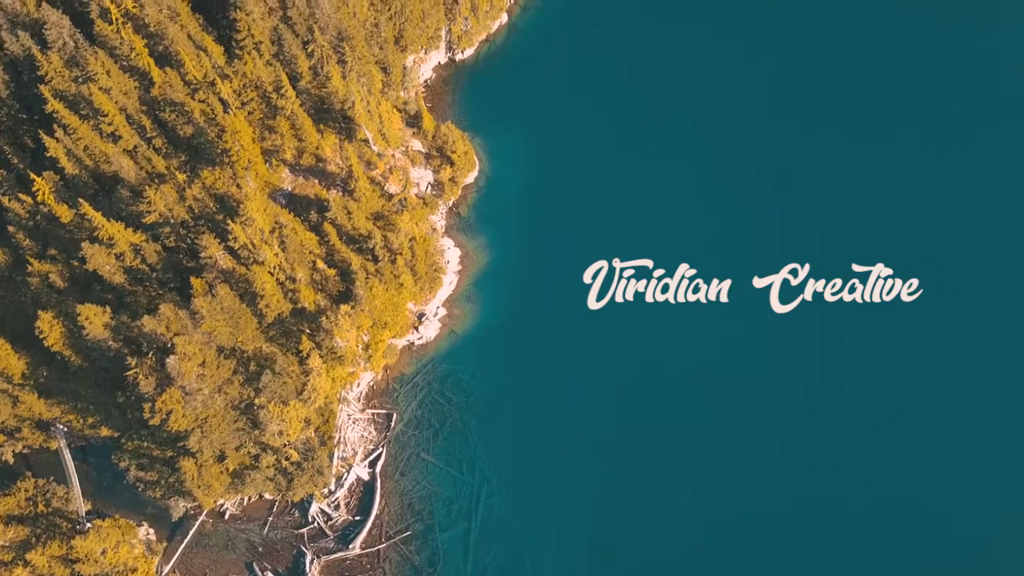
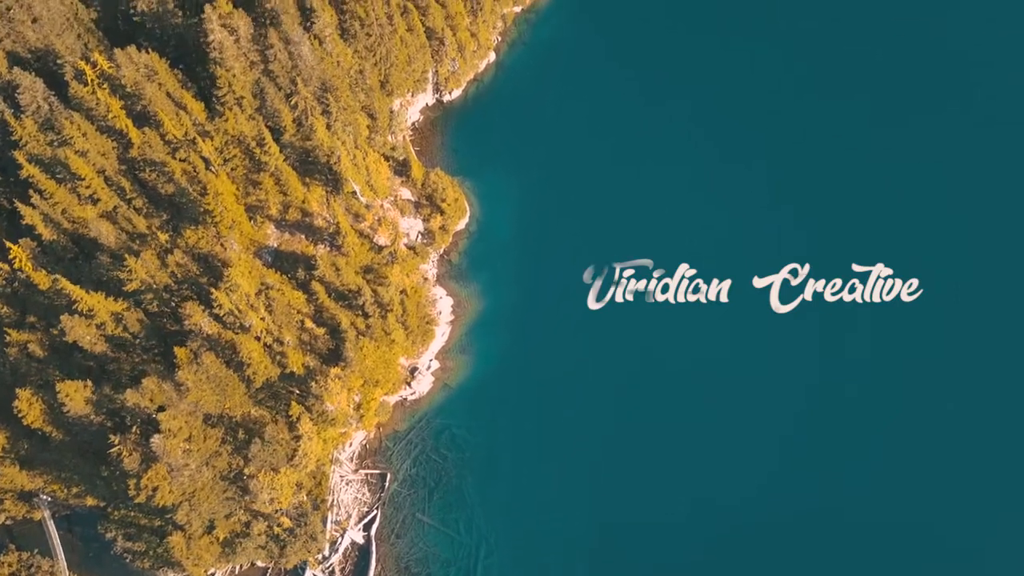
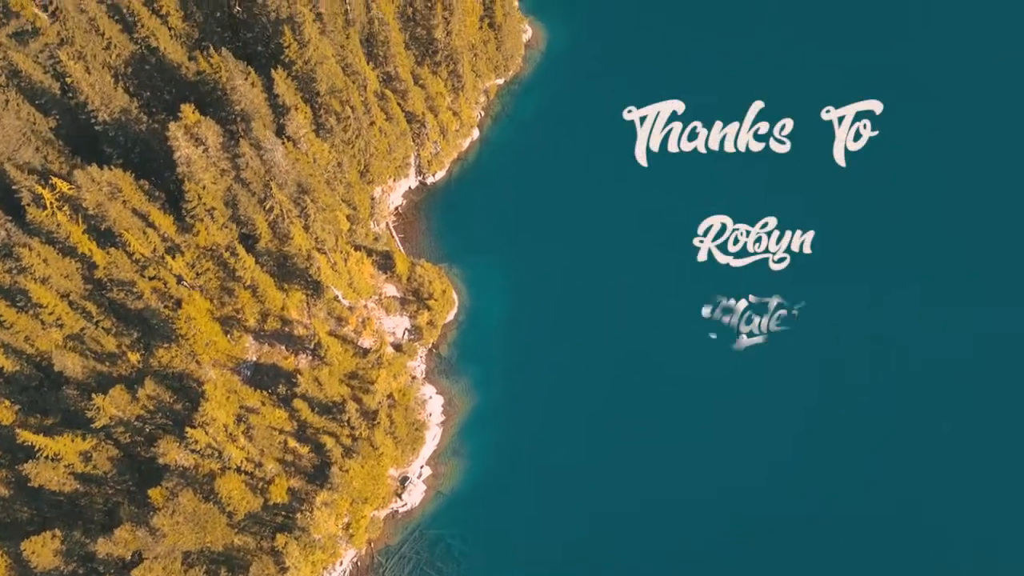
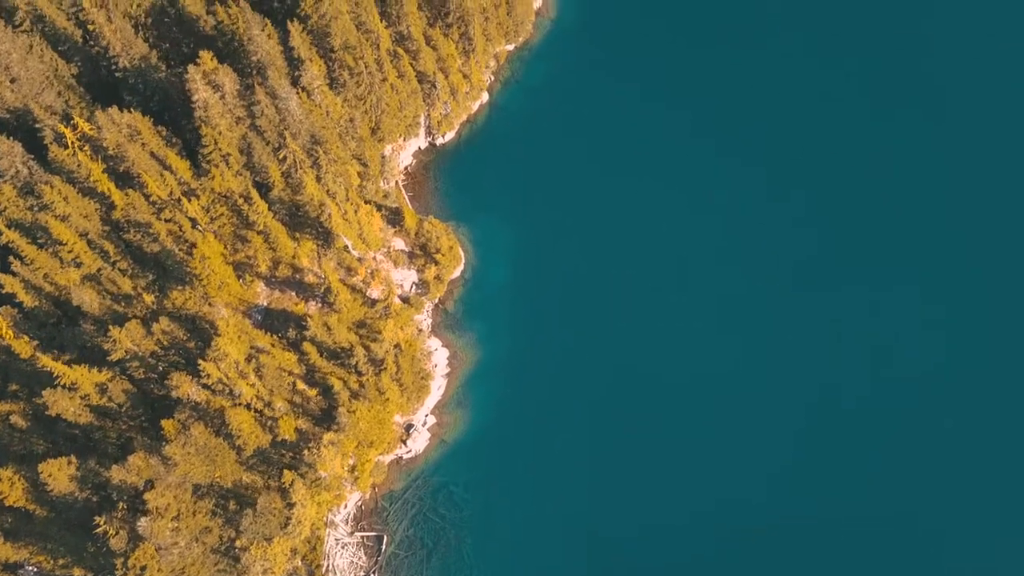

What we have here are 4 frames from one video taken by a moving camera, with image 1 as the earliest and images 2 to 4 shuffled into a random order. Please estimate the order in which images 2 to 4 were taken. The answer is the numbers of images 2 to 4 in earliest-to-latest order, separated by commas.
2, 4, 3
